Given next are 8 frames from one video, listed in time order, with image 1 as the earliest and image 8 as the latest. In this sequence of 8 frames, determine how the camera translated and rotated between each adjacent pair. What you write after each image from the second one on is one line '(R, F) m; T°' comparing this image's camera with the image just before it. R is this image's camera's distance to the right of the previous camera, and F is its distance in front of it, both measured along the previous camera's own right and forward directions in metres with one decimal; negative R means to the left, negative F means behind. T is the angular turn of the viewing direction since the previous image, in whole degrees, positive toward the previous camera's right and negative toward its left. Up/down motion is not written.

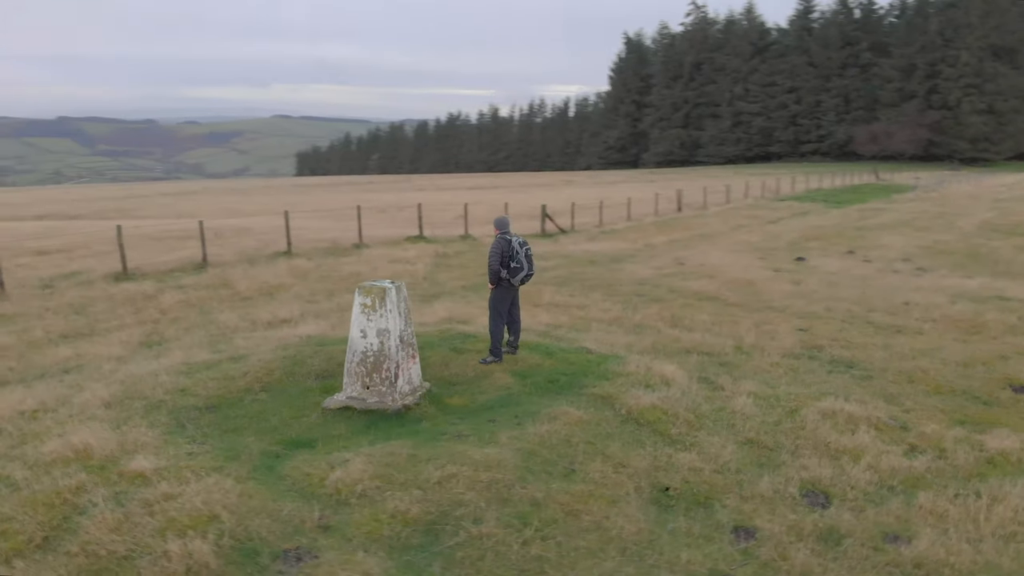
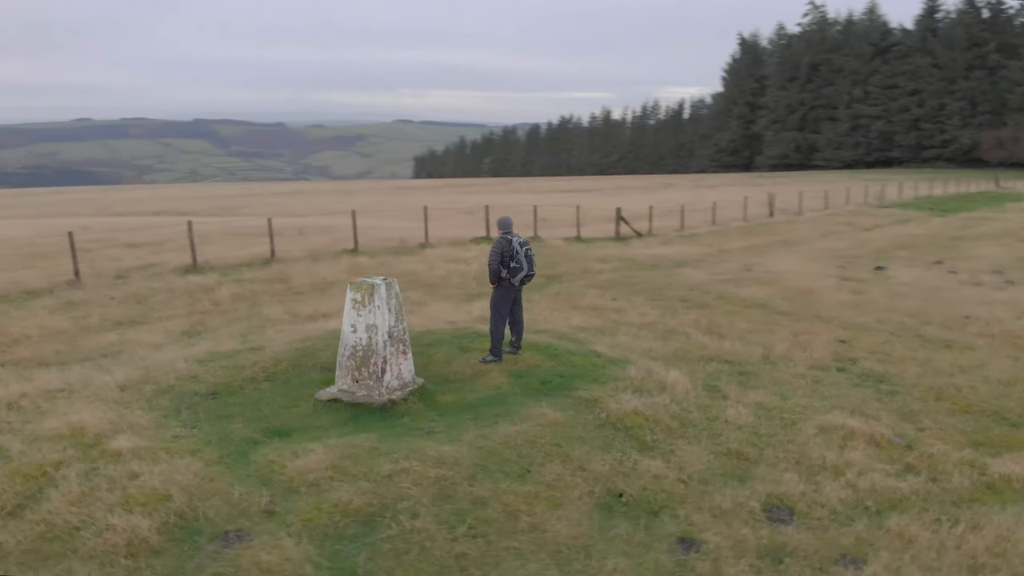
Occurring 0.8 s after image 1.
(+1.2, +0.1) m; -8°
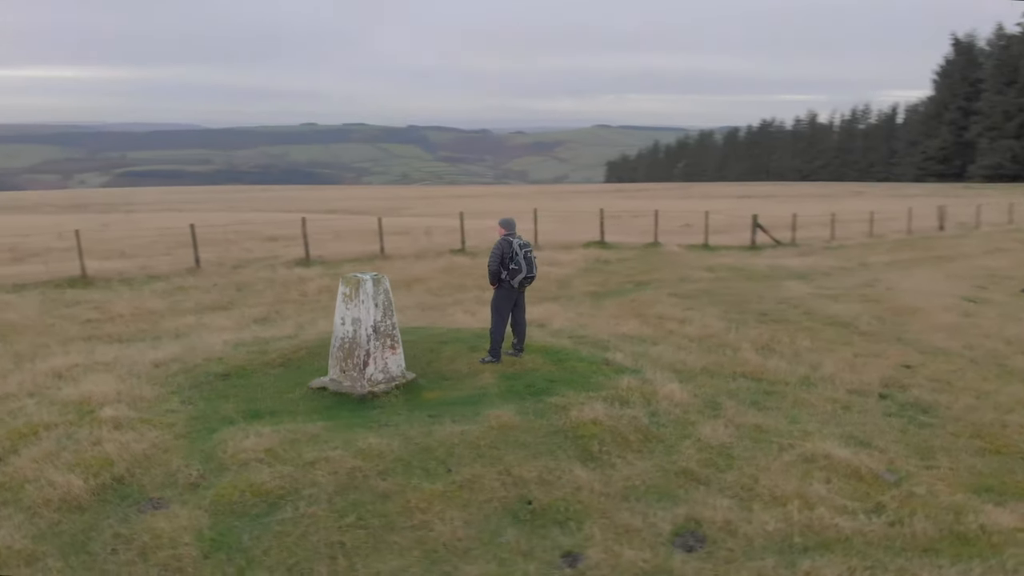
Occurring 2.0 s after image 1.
(+2.0, +0.2) m; -13°
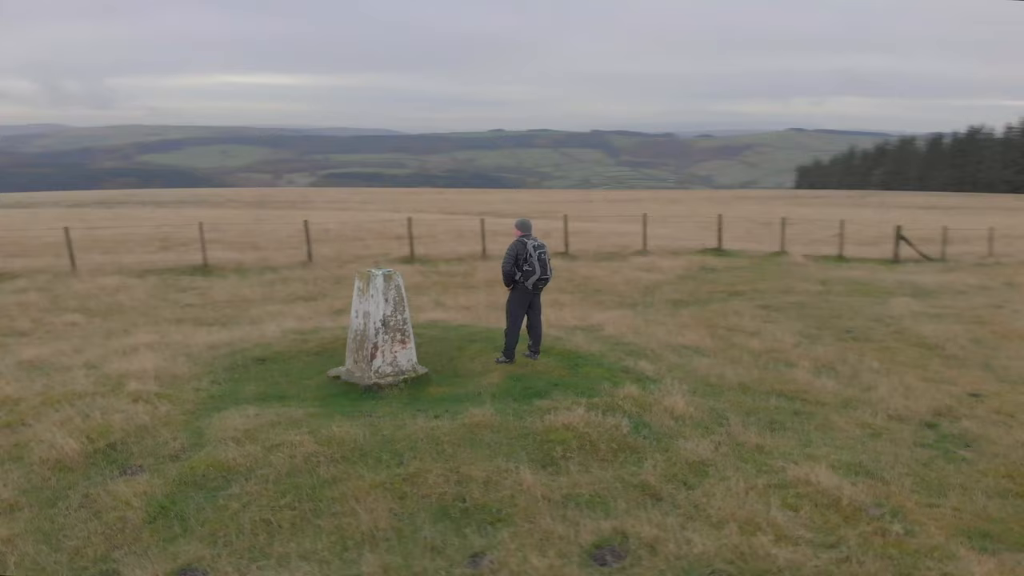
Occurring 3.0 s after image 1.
(+1.7, +0.2) m; -12°
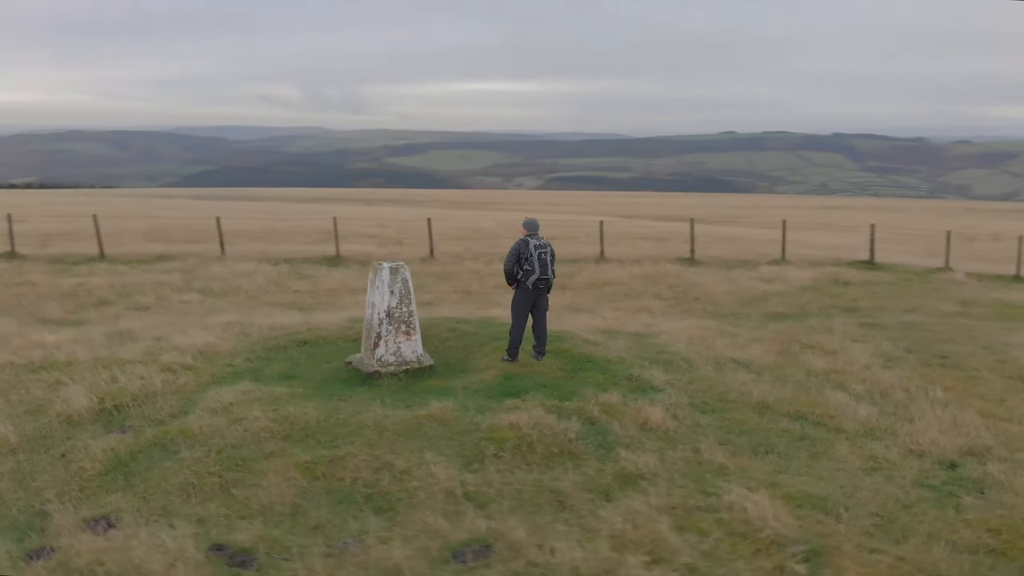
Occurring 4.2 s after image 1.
(+2.3, +0.3) m; -15°
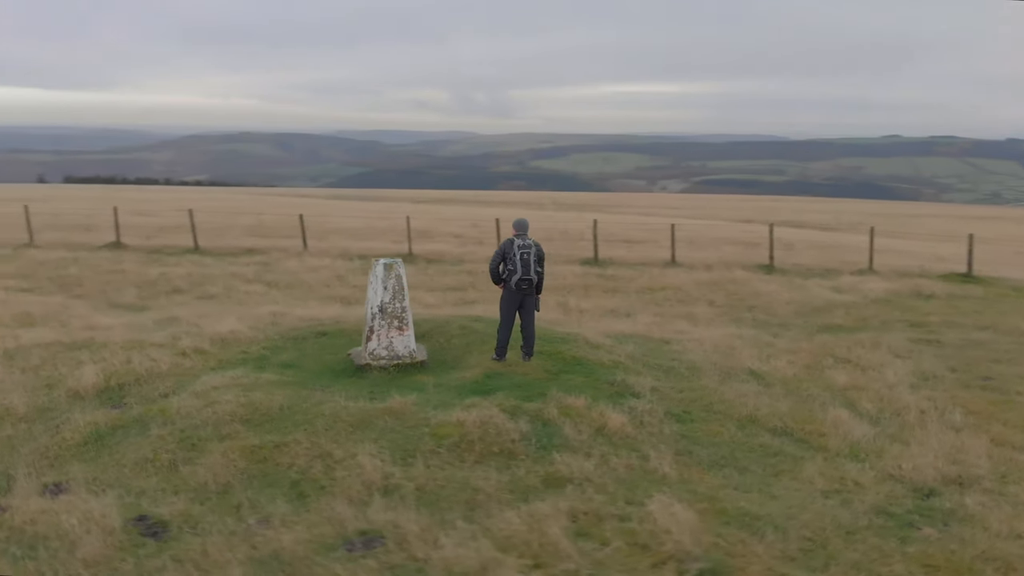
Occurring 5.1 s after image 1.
(+1.6, +0.1) m; -10°
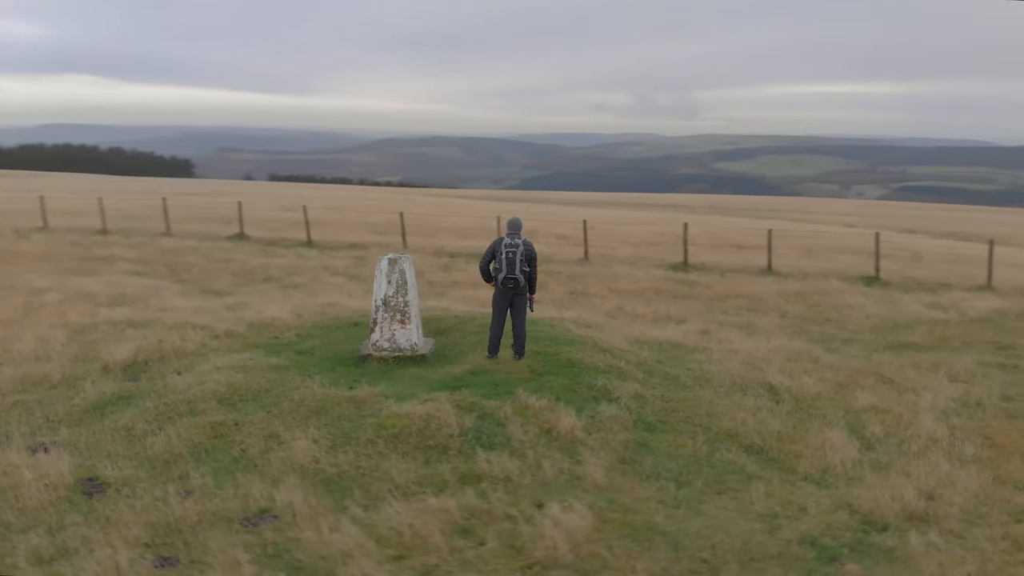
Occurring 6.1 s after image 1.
(+2.0, +0.2) m; -12°
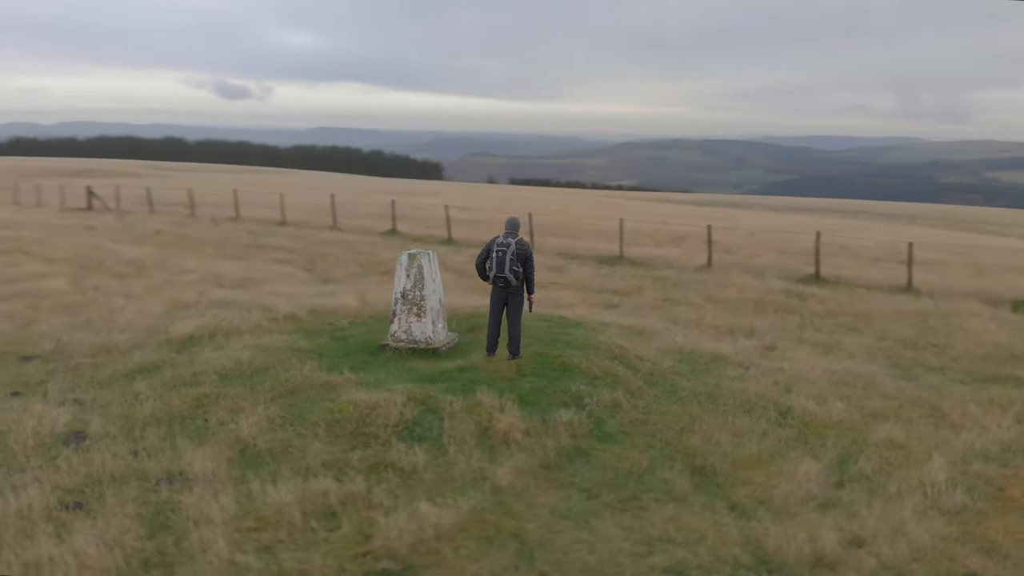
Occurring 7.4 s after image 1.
(+2.5, +0.4) m; -16°
